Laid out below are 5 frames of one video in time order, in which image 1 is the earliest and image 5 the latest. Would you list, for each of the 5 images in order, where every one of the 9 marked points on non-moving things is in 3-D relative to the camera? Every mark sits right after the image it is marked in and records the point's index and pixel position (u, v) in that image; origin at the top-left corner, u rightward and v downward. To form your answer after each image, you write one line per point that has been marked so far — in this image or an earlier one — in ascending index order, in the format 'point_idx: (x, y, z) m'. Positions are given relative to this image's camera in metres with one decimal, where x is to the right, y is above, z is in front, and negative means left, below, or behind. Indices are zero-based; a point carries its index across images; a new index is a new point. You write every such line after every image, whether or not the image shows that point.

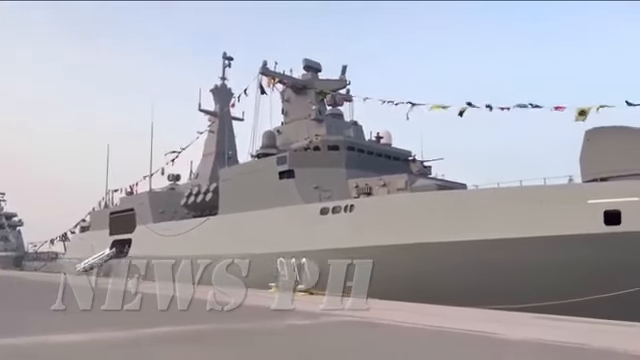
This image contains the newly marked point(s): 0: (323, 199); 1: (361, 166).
0: (+0.1, -0.4, +12.3) m
1: (+0.9, +0.3, +12.7) m
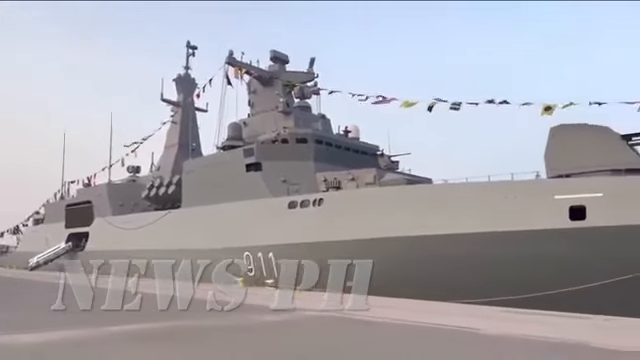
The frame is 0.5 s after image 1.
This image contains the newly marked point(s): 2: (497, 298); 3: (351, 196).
0: (-0.5, -0.2, +12.2) m
1: (+0.2, +0.4, +12.7) m
2: (+2.9, -1.9, +10.2) m
3: (+0.6, -0.3, +11.2) m
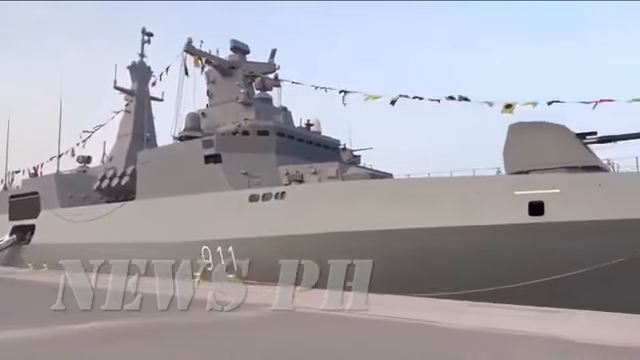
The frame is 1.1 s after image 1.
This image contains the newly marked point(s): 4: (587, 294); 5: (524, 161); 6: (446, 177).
0: (-1.3, -0.1, +12.0) m
1: (-0.6, +0.6, +12.6) m
2: (+2.3, -1.8, +10.4) m
3: (-0.1, -0.2, +11.2) m
4: (+4.2, -1.8, +9.6) m
5: (+3.7, +0.4, +11.0) m
6: (+2.2, +0.1, +10.4) m
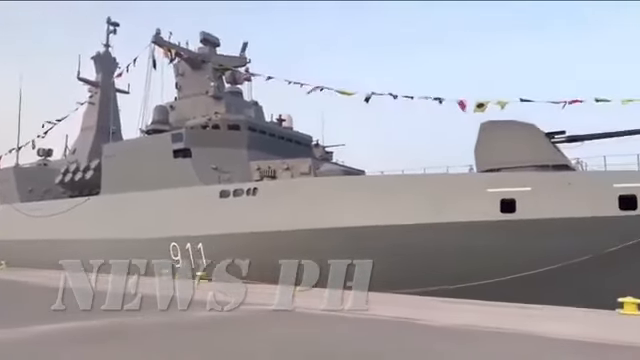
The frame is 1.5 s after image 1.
0: (-1.8, 0.0, +11.8) m
1: (-1.1, +0.6, +12.4) m
2: (+1.9, -1.8, +10.5) m
3: (-0.6, -0.1, +11.1) m
4: (+3.8, -1.7, +9.8) m
5: (+3.2, +0.4, +11.1) m
6: (+1.7, +0.1, +10.4) m
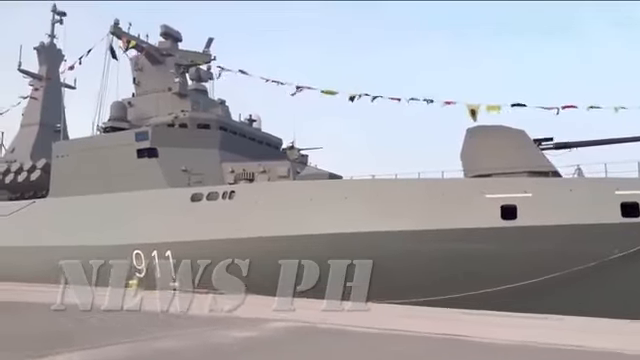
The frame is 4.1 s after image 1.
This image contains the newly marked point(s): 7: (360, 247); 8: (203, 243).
0: (-2.2, -0.1, +10.8) m
1: (-1.6, +0.6, +11.5) m
2: (+1.6, -1.9, +9.9) m
3: (-0.8, -0.1, +10.2) m
4: (+3.6, -1.8, +9.5) m
5: (+2.9, +0.3, +10.7) m
6: (+1.5, 0.0, +9.8) m
7: (+0.6, -1.1, +9.6) m
8: (-1.9, -1.1, +10.3) m
